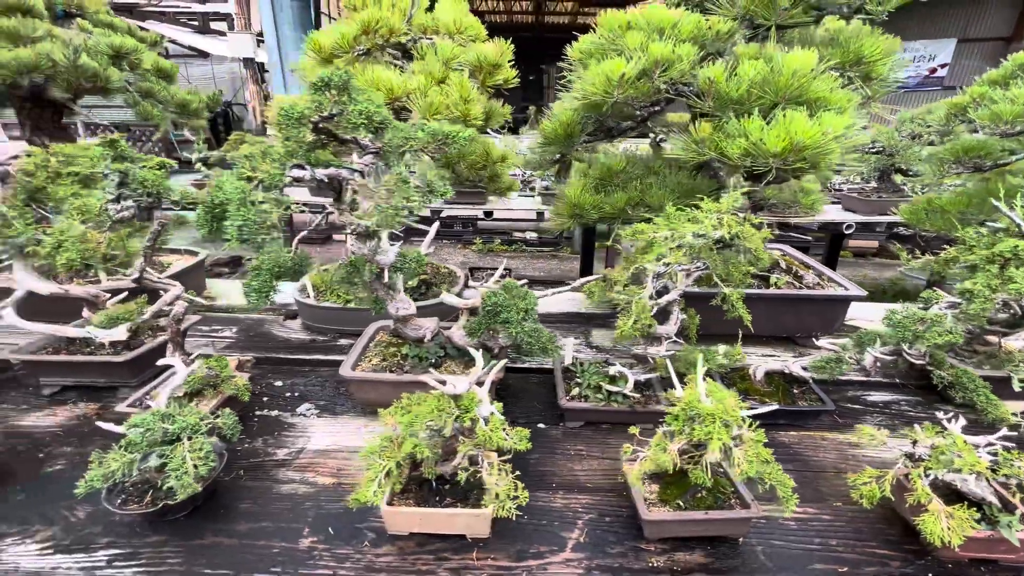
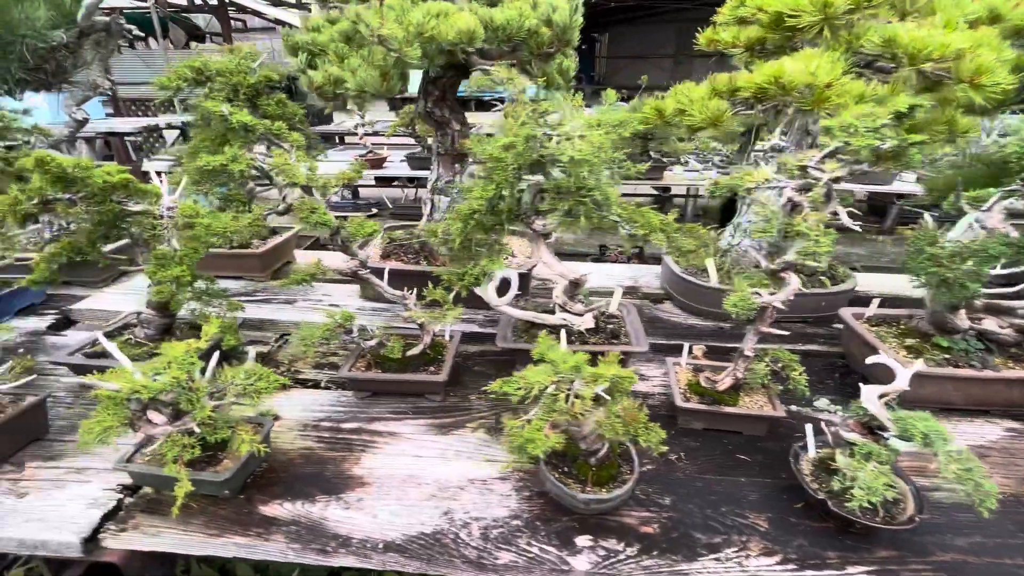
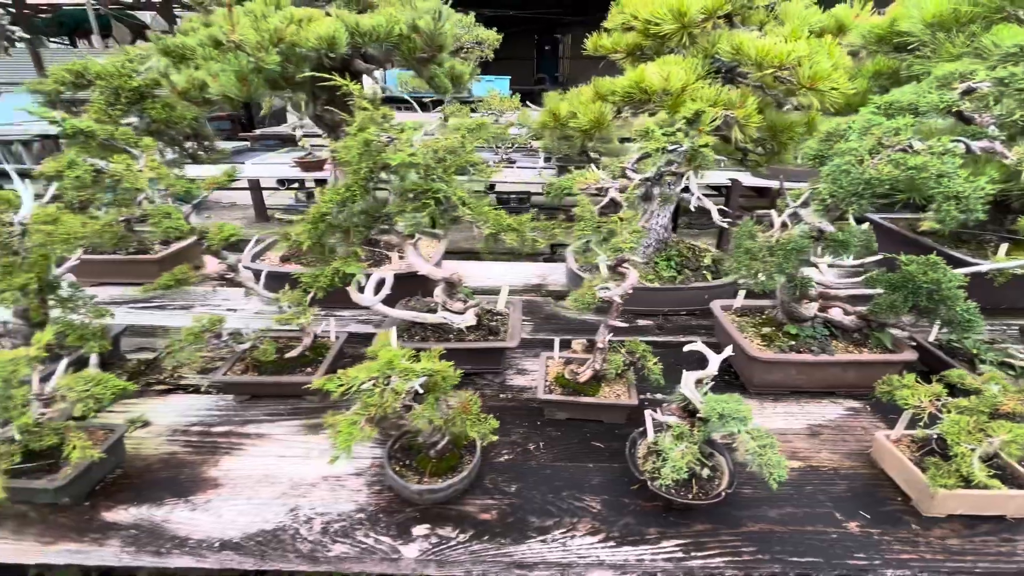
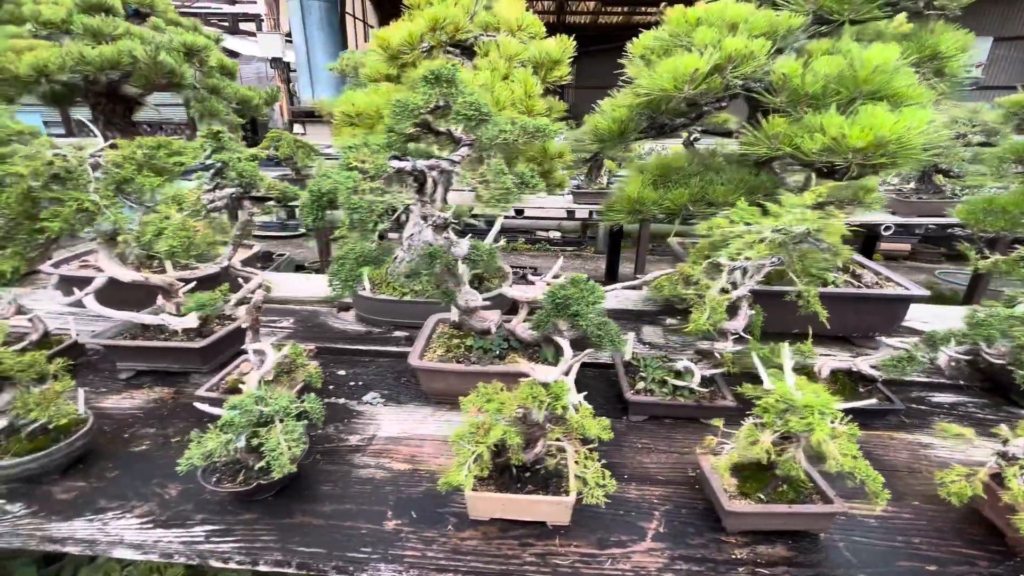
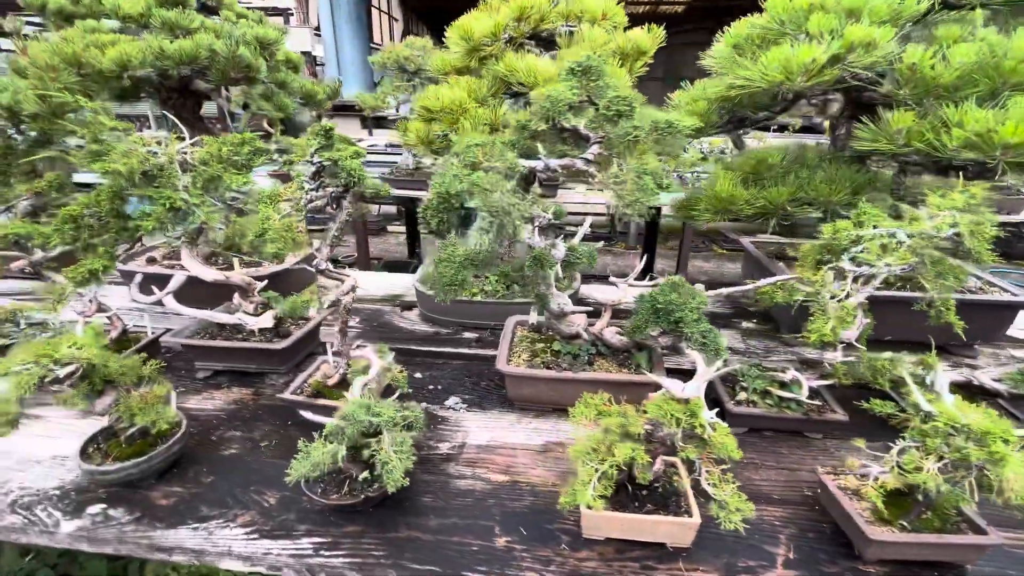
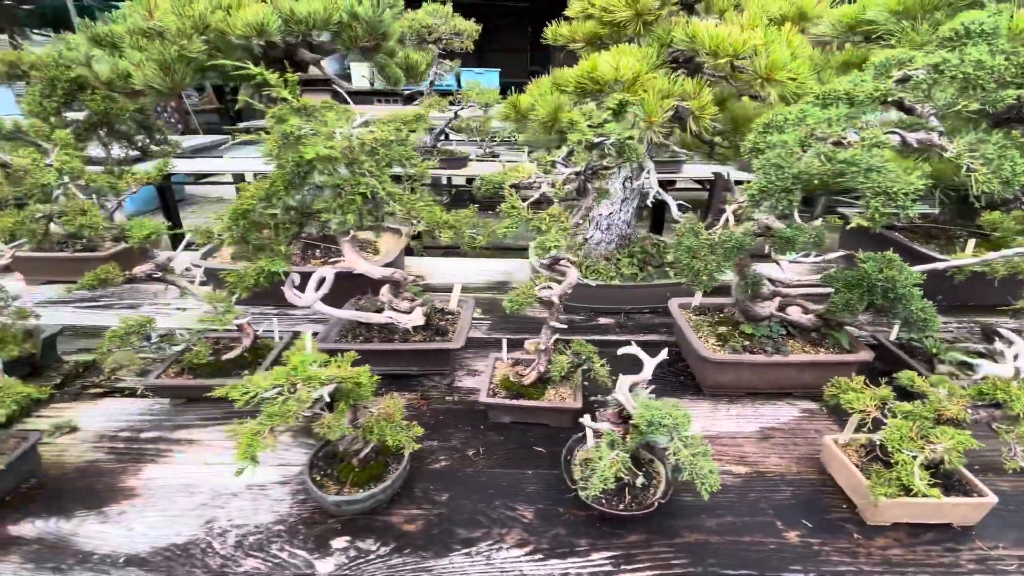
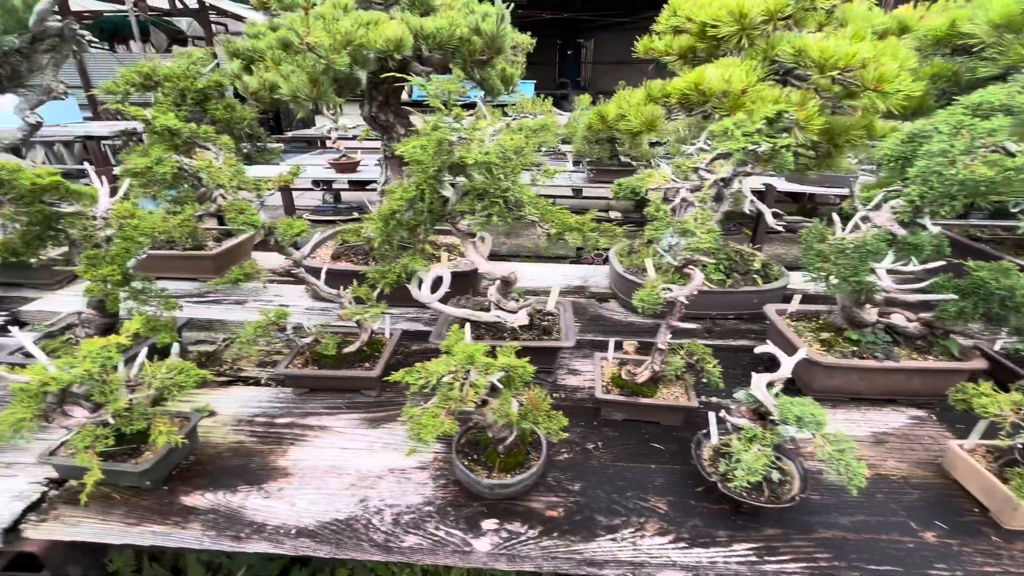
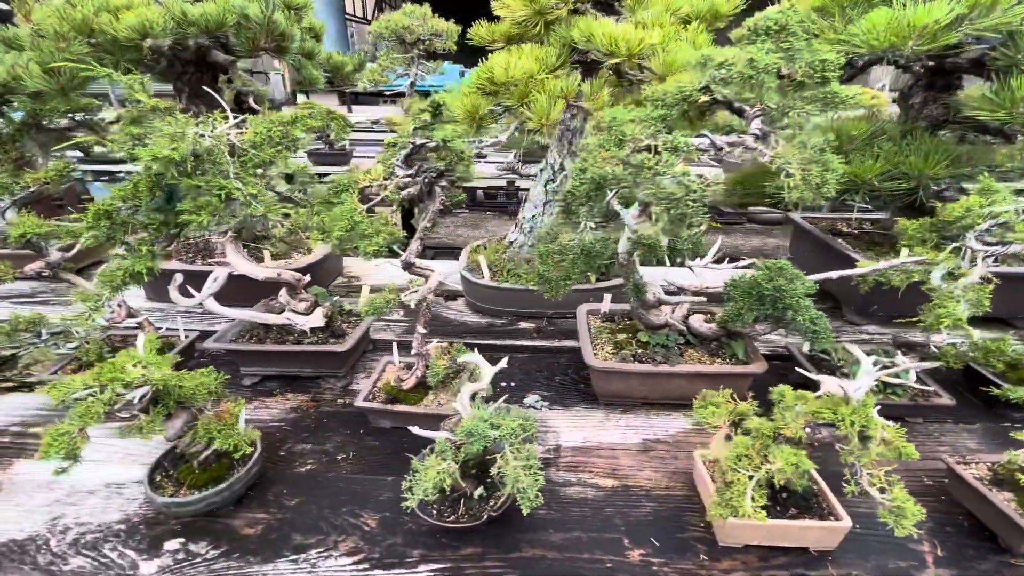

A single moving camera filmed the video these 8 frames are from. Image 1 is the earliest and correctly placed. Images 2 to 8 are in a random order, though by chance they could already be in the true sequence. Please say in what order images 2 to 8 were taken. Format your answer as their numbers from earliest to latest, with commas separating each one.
4, 5, 8, 6, 3, 7, 2
